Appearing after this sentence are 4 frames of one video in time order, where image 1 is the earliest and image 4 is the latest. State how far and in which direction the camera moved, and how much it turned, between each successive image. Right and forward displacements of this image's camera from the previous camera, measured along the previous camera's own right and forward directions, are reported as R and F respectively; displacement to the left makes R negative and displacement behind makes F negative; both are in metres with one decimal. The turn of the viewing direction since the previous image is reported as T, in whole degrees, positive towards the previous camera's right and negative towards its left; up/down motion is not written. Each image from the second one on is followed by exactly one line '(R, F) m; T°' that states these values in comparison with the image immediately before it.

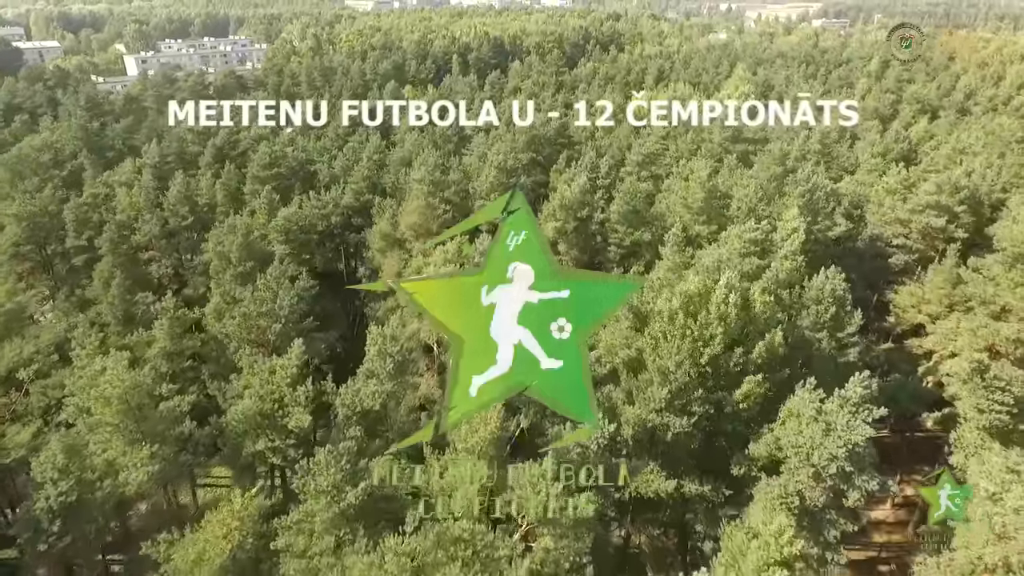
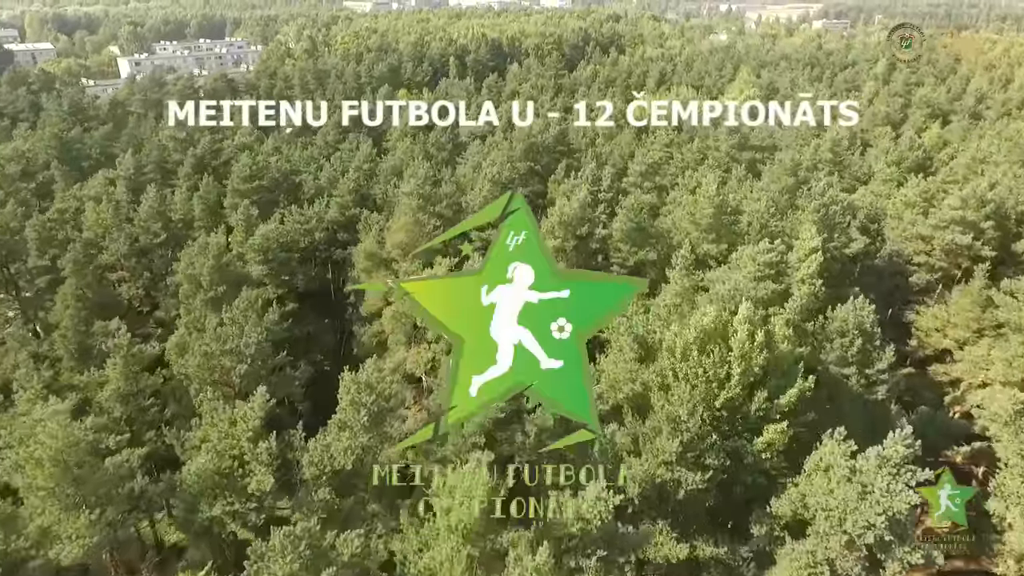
(+0.1, +1.5) m; 0°
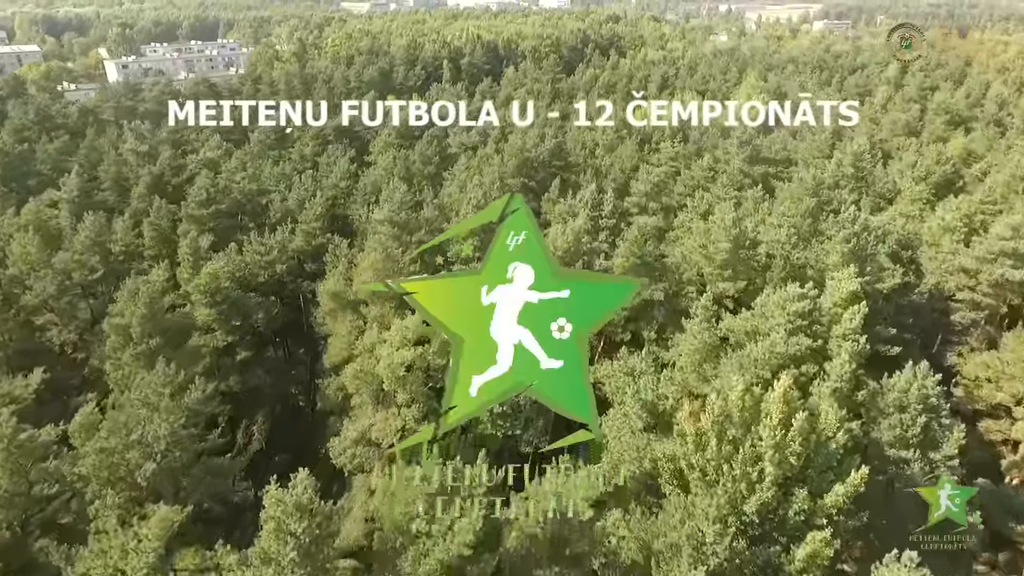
(+0.2, +2.6) m; 0°
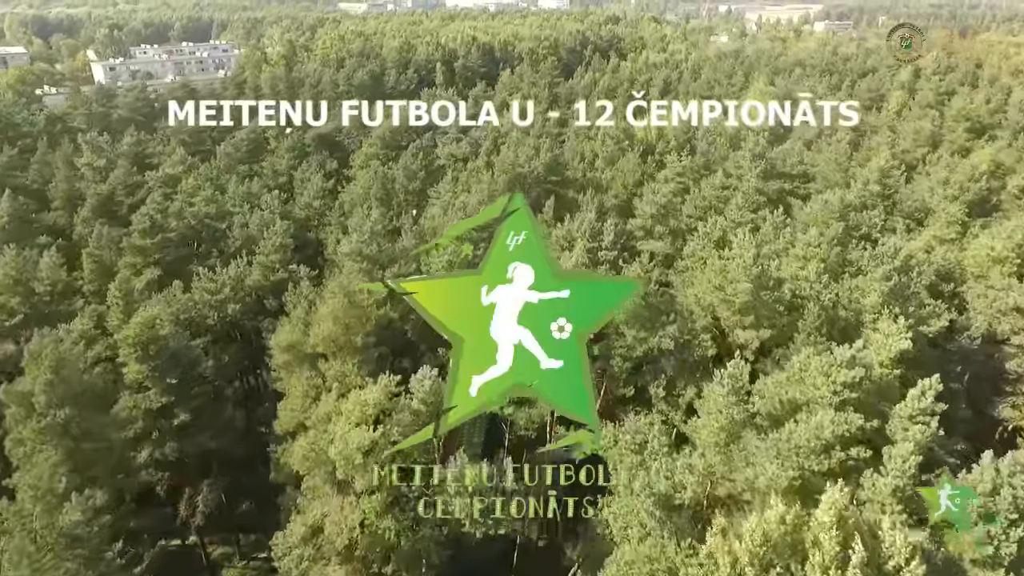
(+0.1, +2.6) m; 0°
